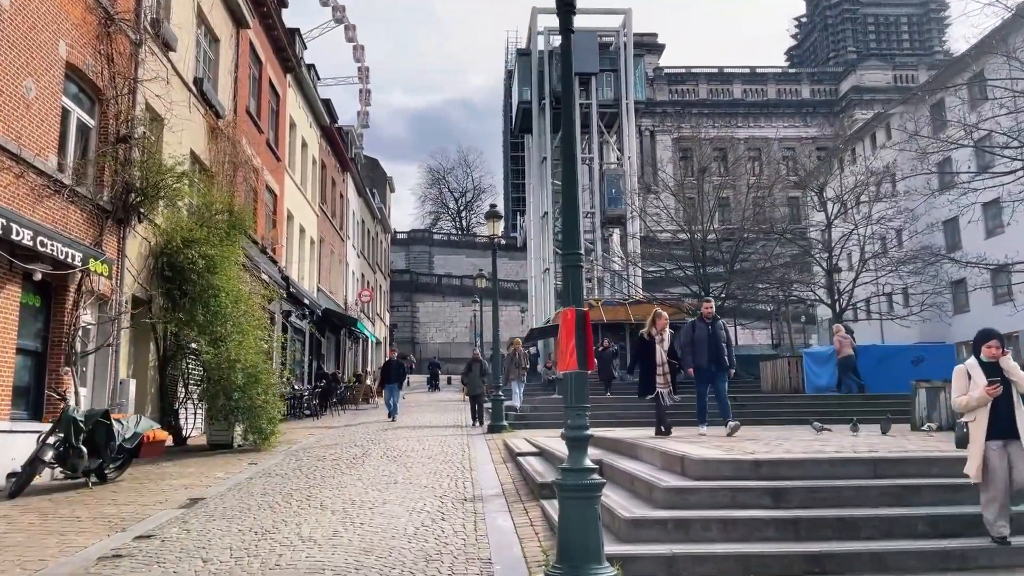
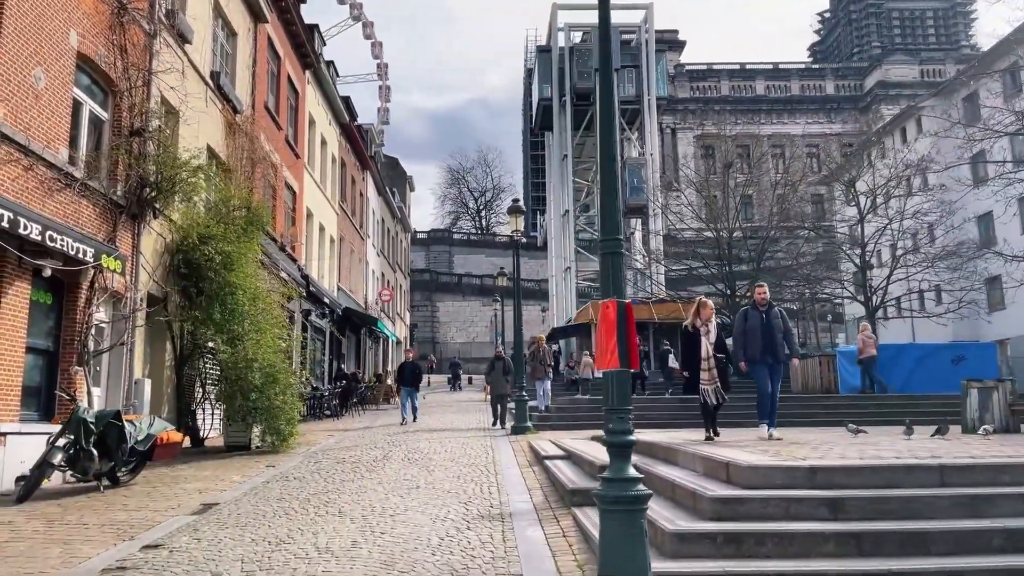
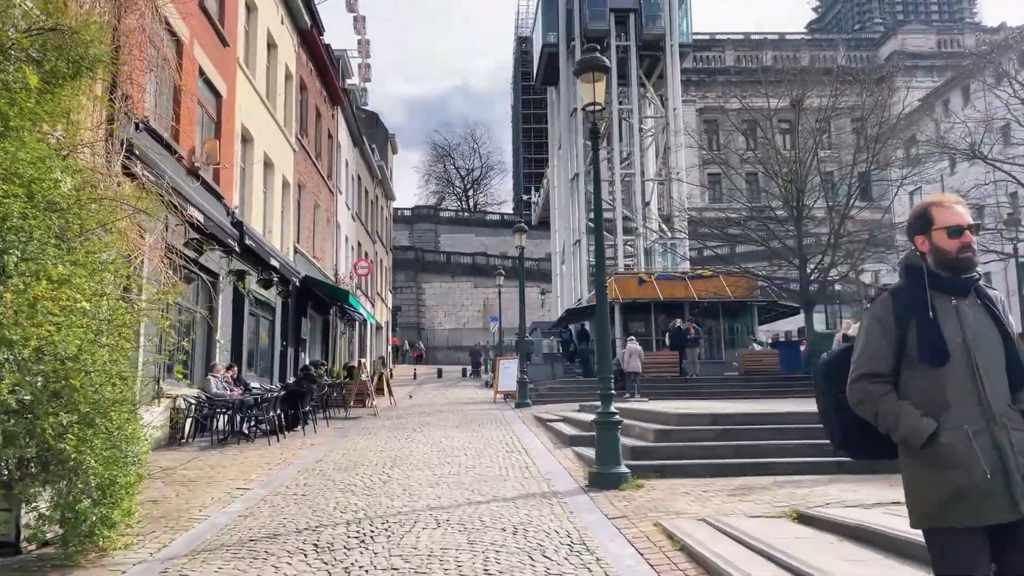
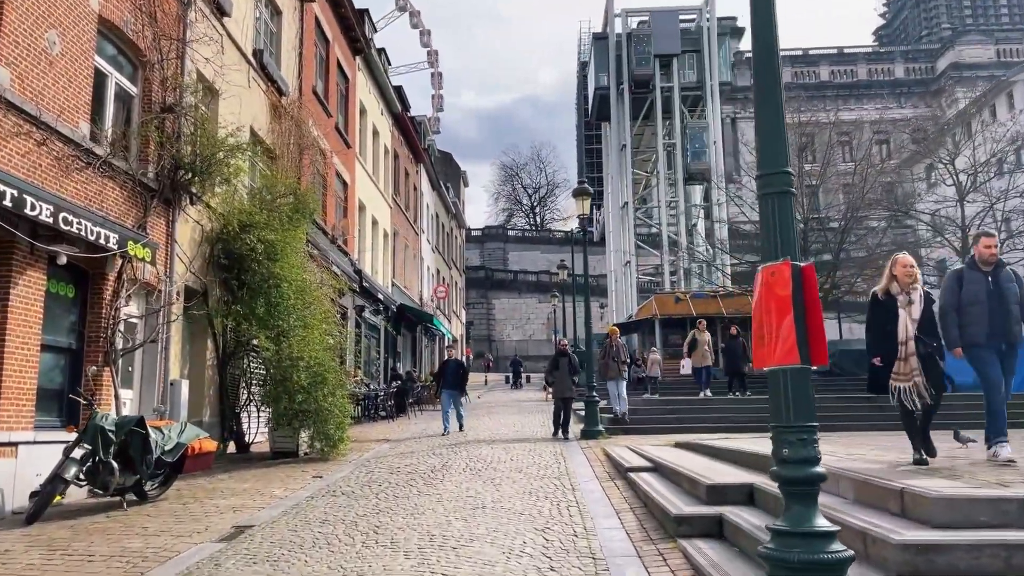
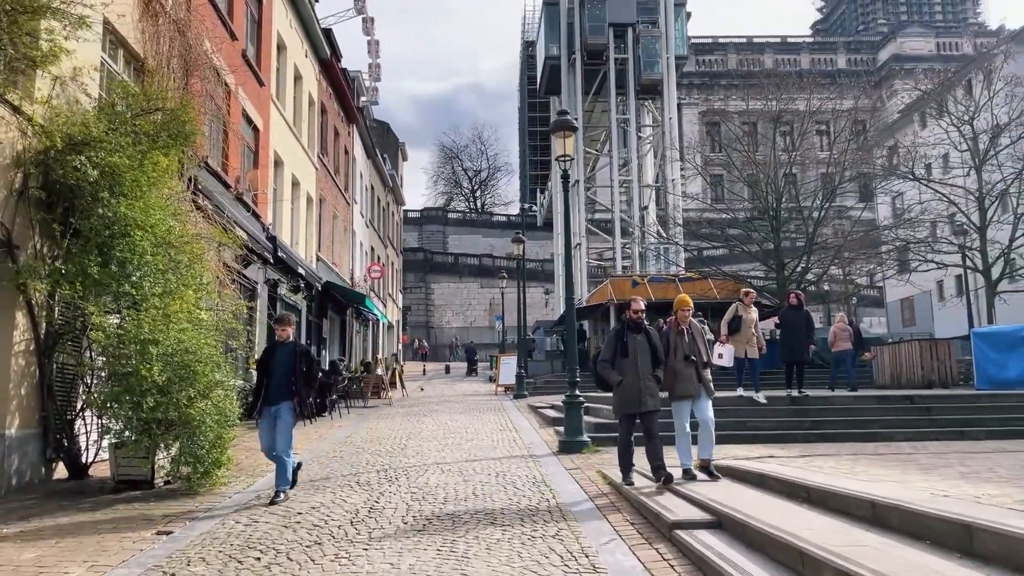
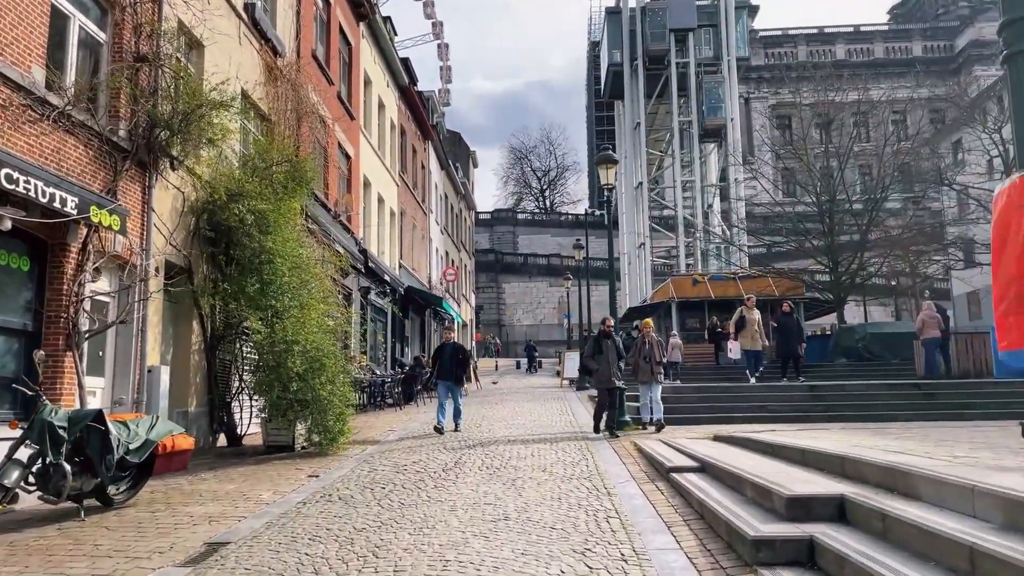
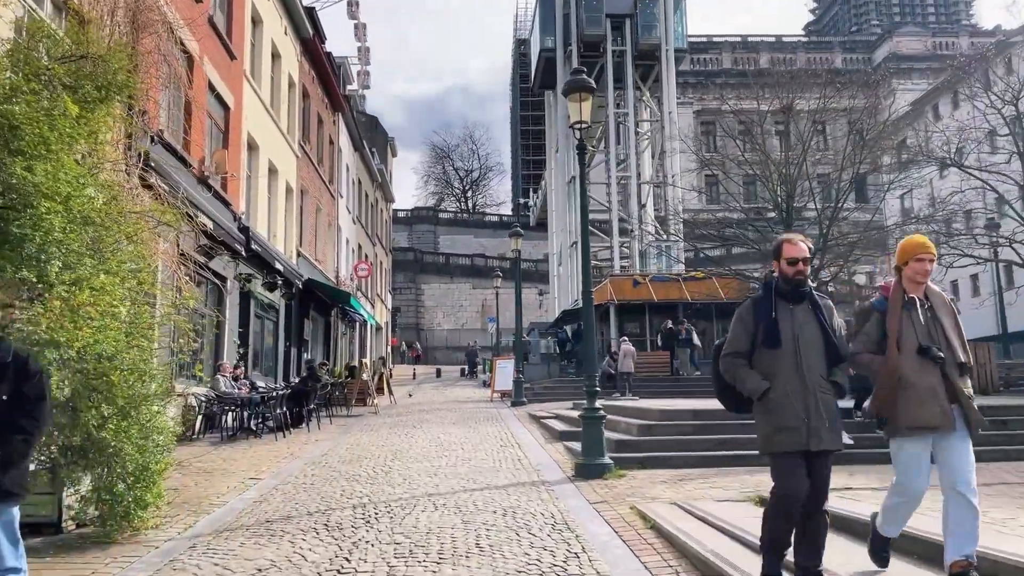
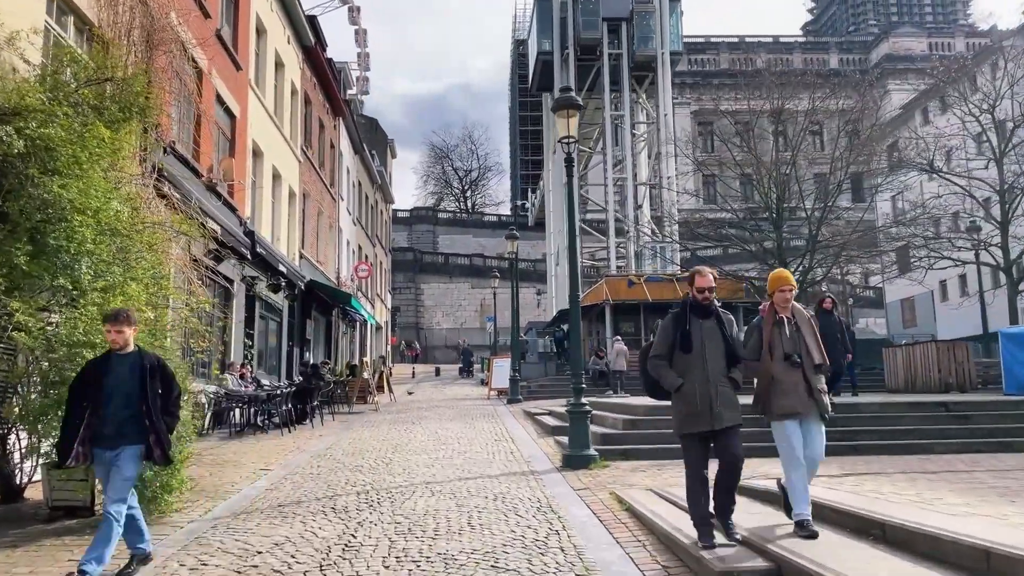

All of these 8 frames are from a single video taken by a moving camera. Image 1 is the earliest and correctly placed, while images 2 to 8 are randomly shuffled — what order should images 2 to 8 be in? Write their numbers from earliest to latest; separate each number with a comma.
2, 4, 6, 5, 8, 7, 3
